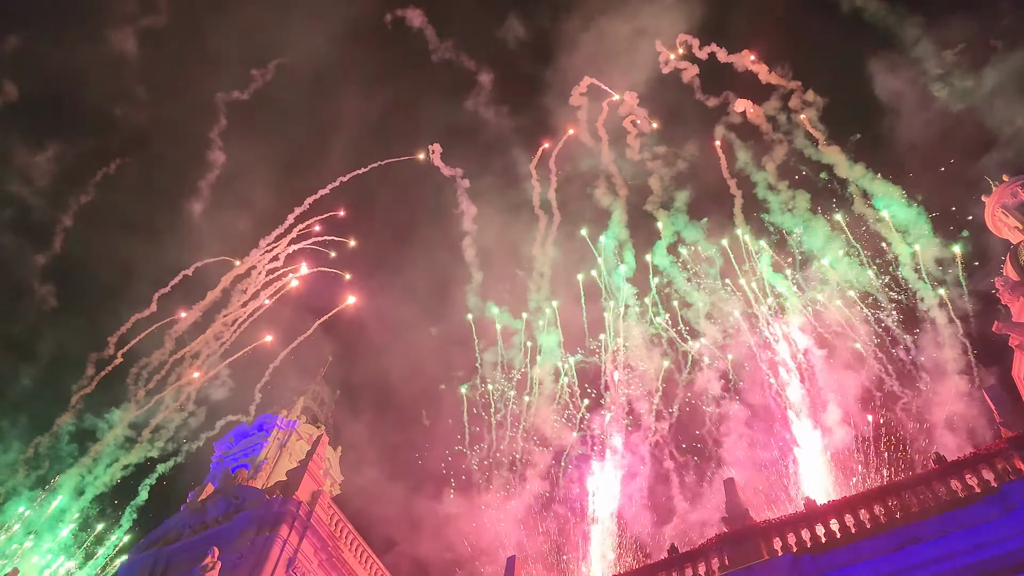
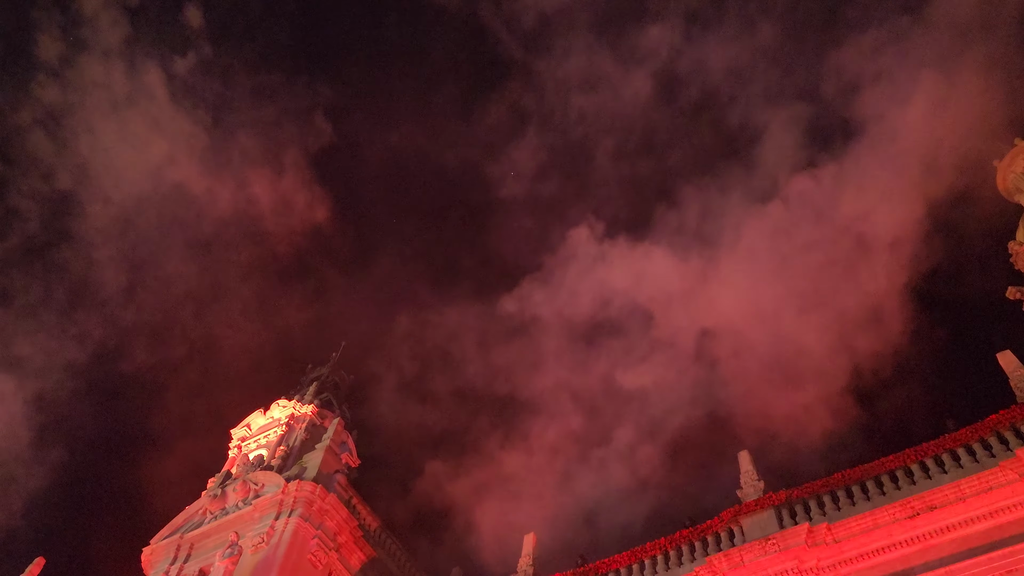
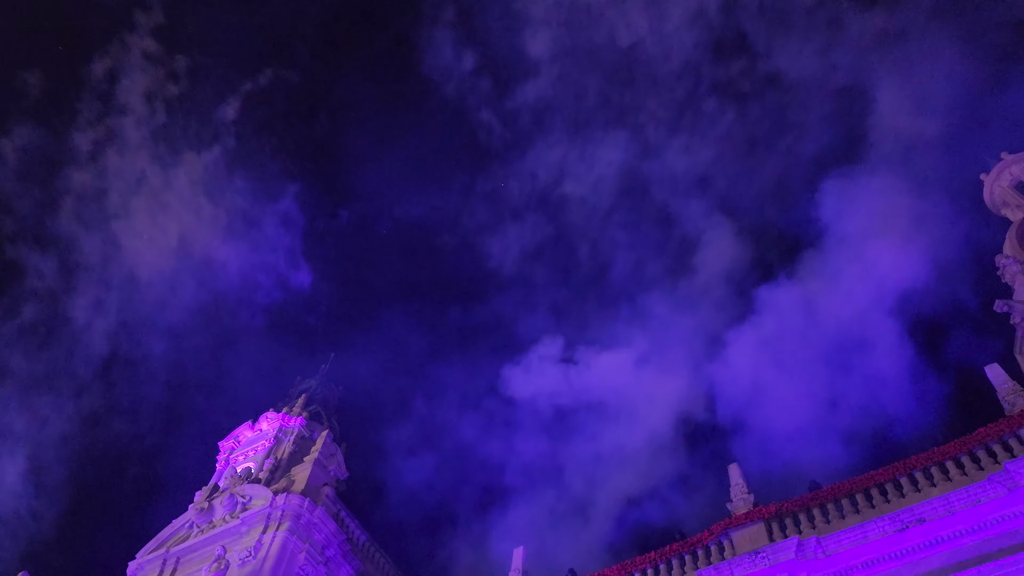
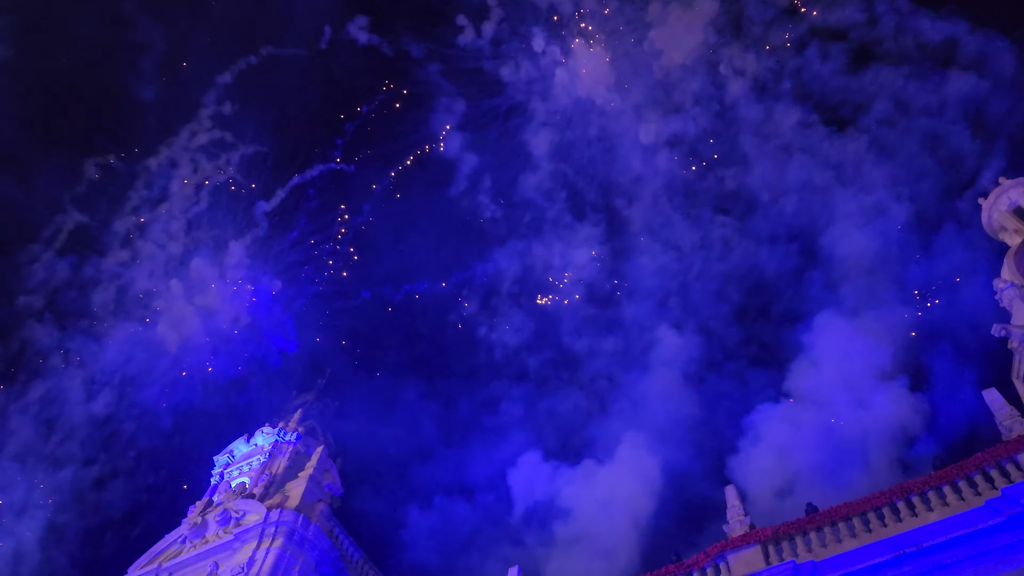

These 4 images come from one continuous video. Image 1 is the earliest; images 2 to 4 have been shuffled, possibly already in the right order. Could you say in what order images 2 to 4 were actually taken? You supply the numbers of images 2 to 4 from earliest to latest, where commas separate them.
4, 3, 2
